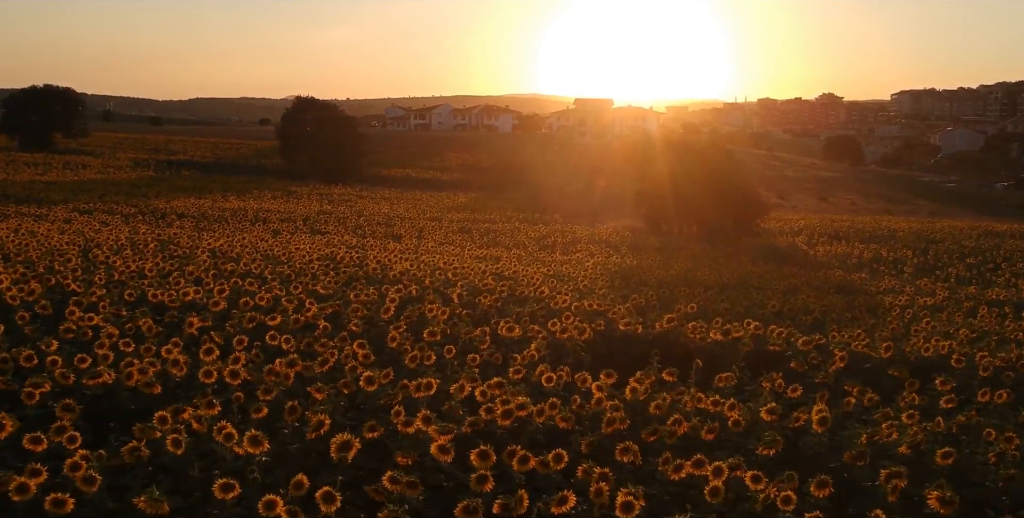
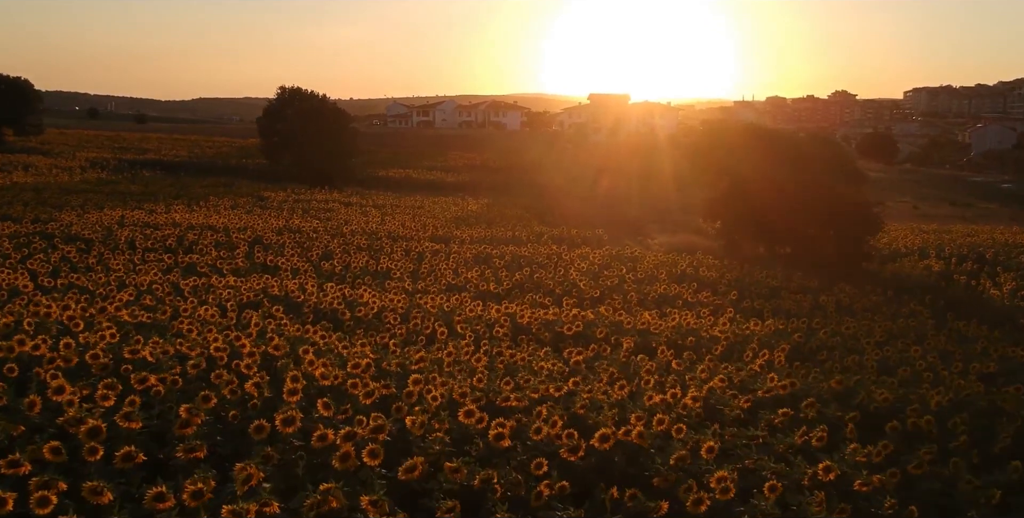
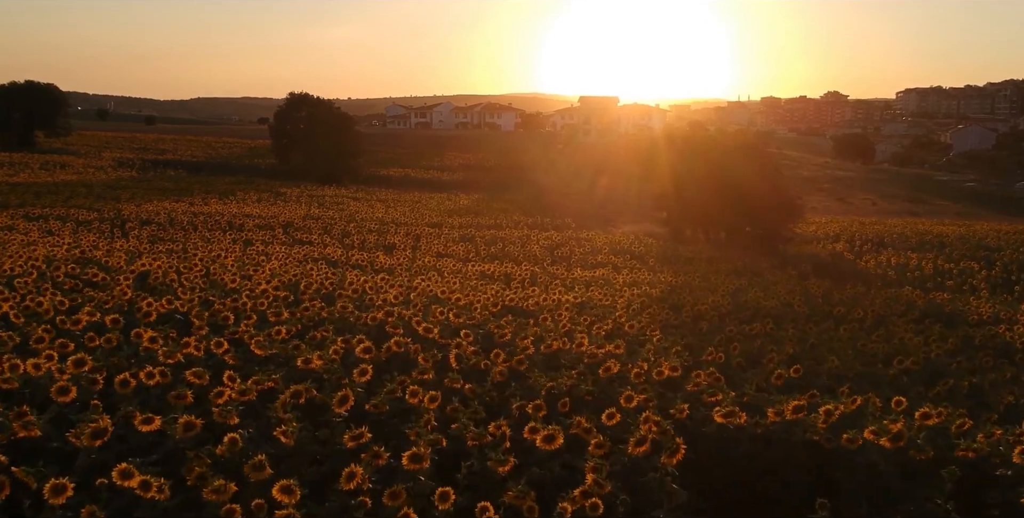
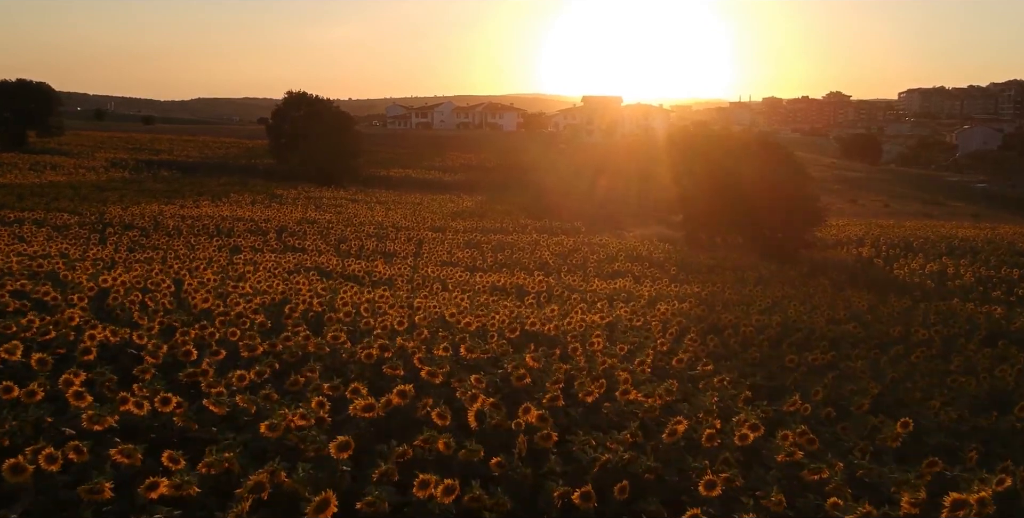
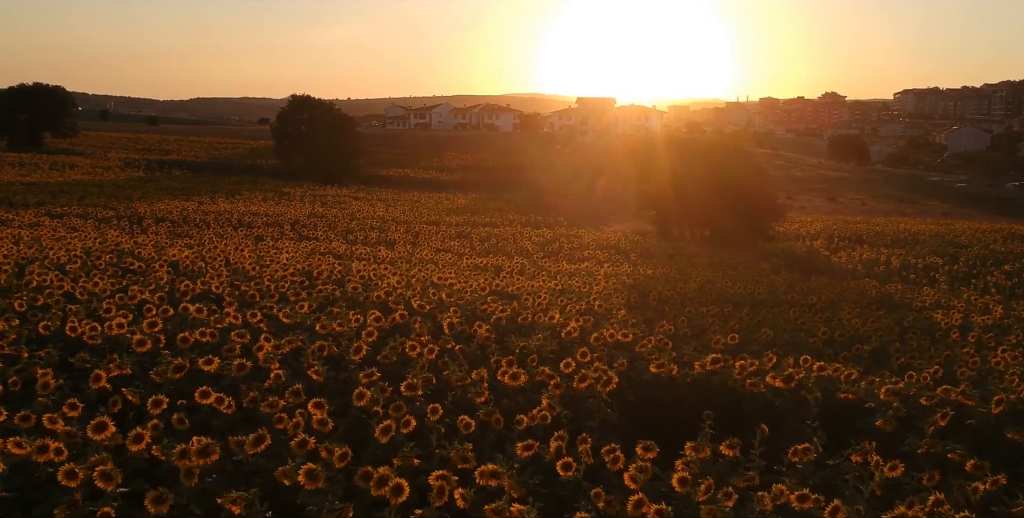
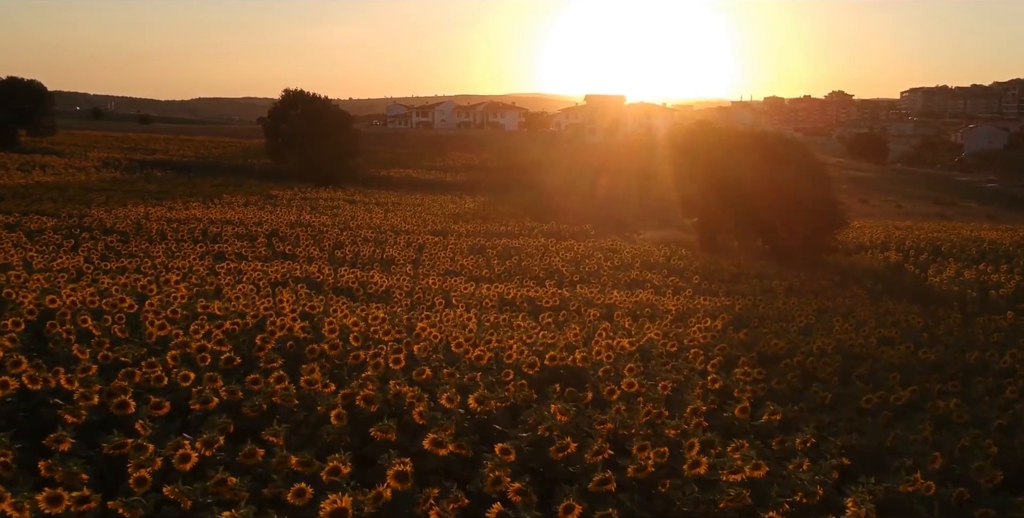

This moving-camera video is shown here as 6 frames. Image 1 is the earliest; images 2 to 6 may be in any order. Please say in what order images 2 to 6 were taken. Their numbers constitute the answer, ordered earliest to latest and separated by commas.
5, 3, 4, 6, 2
